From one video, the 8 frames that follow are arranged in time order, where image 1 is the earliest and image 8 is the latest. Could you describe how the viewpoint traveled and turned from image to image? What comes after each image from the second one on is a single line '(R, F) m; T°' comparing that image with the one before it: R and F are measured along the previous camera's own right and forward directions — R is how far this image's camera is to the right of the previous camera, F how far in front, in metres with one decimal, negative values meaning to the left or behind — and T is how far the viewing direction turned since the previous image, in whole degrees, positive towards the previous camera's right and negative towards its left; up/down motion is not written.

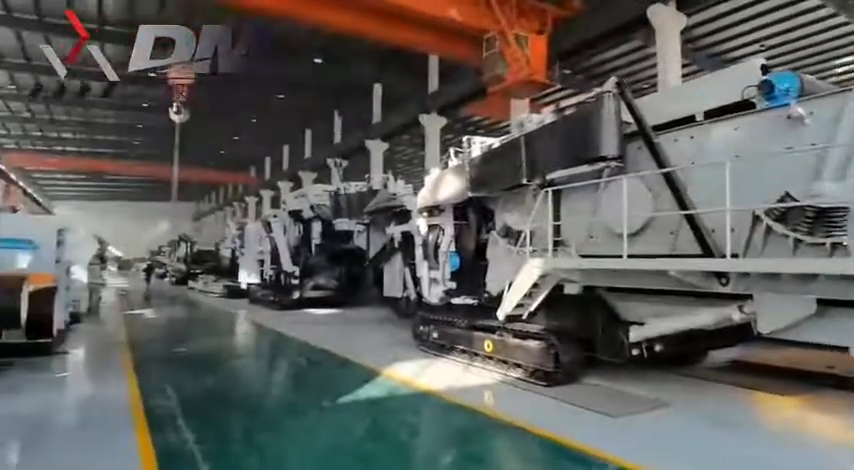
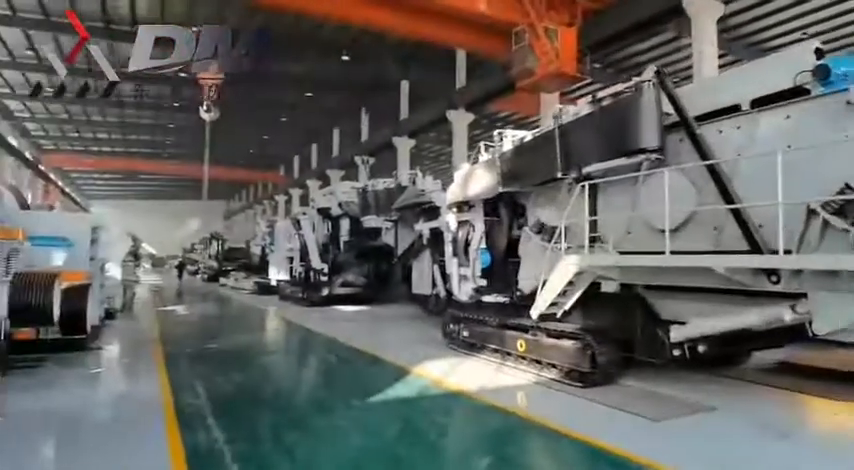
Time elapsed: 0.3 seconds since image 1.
(0.0, +0.1) m; -3°
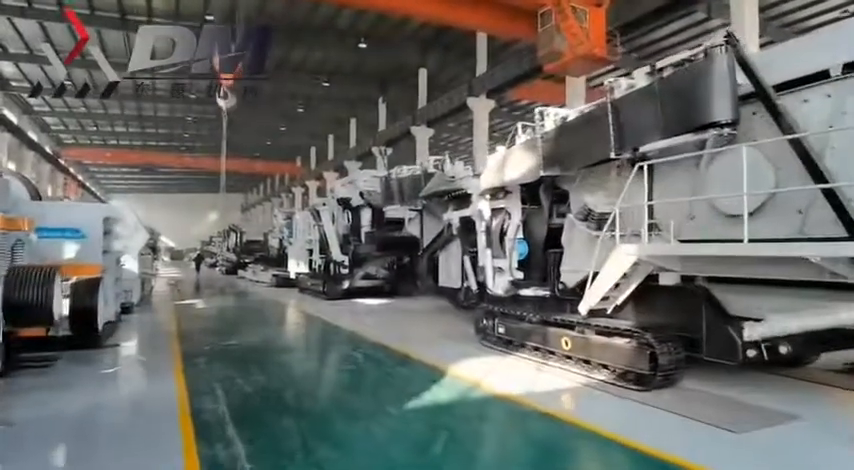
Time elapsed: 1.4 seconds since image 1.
(-0.2, +0.5) m; -2°
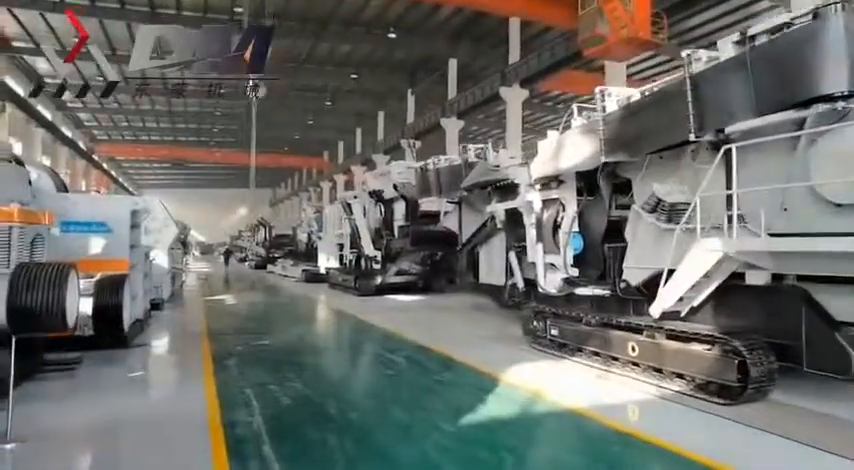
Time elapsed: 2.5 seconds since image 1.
(-0.2, +0.5) m; -3°
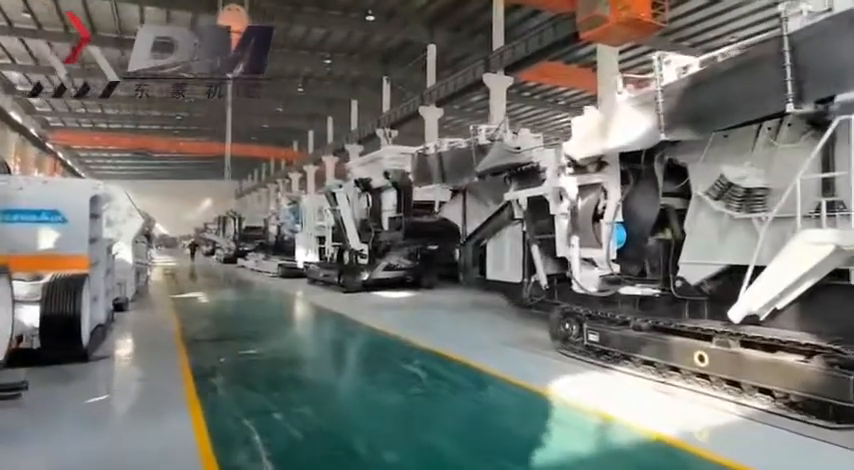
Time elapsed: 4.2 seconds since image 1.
(-0.5, +0.9) m; +3°
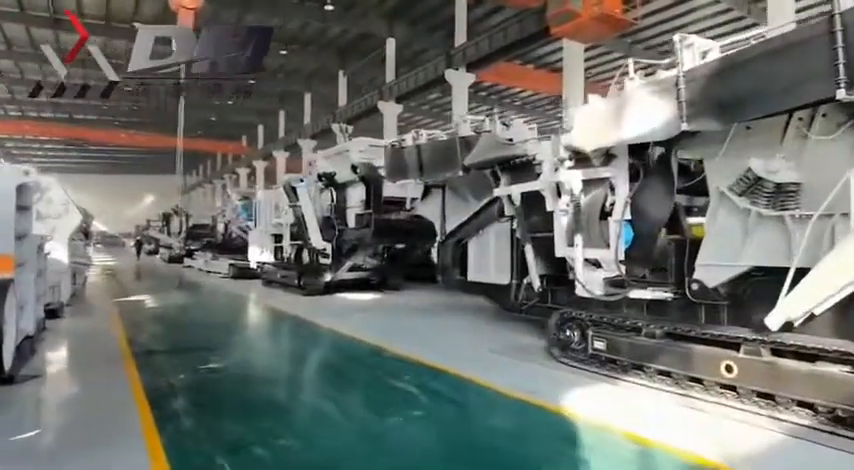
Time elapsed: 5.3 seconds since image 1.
(-0.4, +0.6) m; +5°
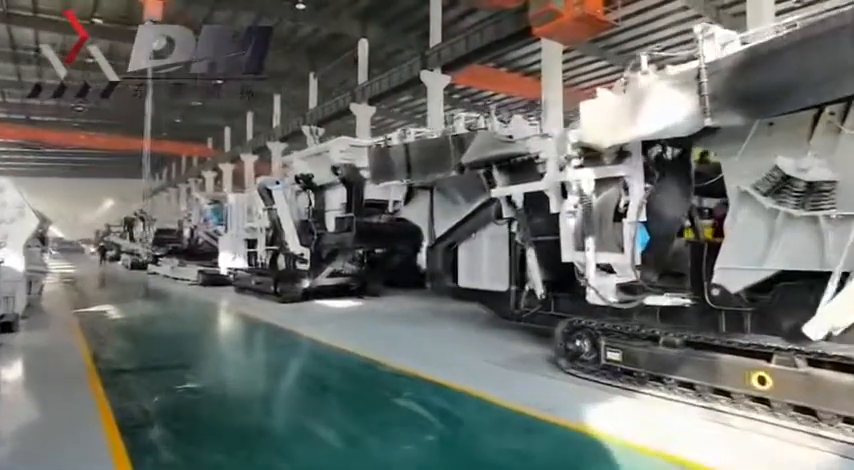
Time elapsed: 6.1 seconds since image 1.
(-0.3, +0.4) m; +3°
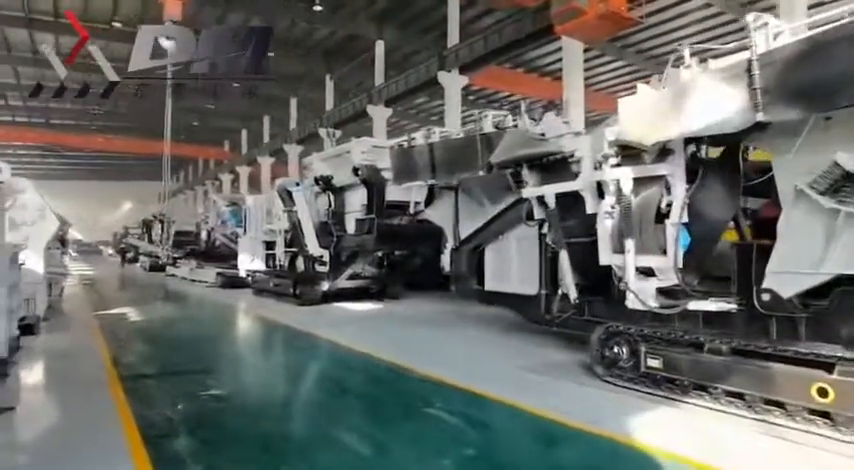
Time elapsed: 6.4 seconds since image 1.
(-0.1, +0.2) m; -1°
